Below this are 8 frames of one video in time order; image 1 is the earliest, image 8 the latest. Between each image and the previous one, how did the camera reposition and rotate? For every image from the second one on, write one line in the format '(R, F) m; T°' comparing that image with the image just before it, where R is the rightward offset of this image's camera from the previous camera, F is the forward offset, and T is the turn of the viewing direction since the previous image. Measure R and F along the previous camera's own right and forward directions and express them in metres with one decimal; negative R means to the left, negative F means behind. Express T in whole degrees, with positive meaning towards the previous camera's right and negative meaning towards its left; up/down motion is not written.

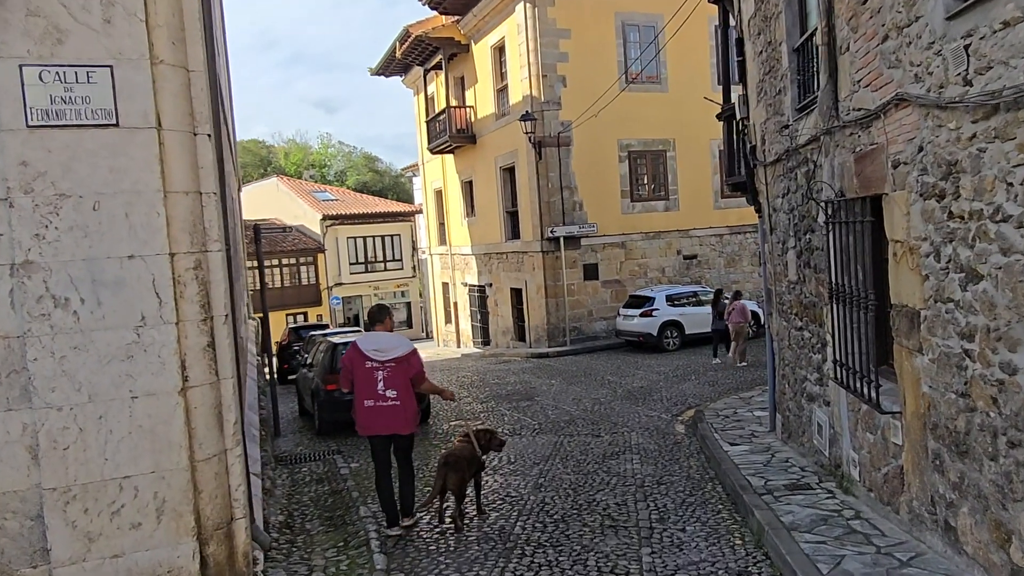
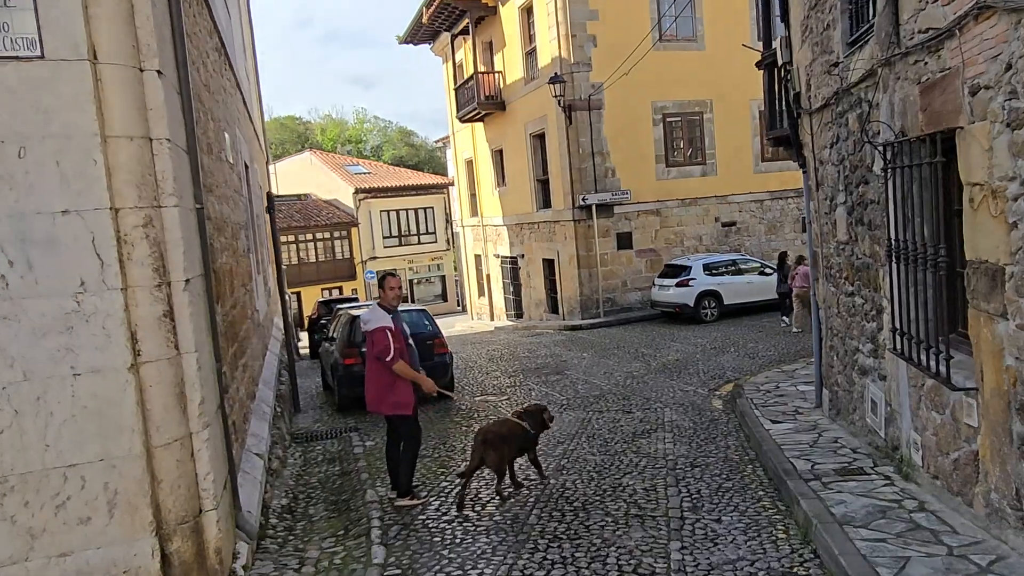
(+0.2, +0.5) m; -3°
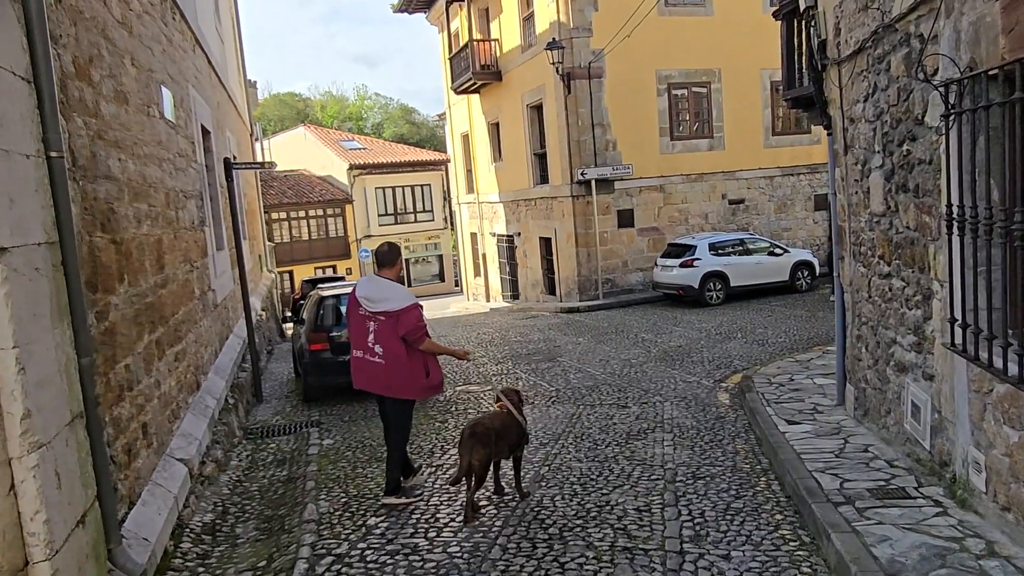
(+0.2, +0.9) m; 0°
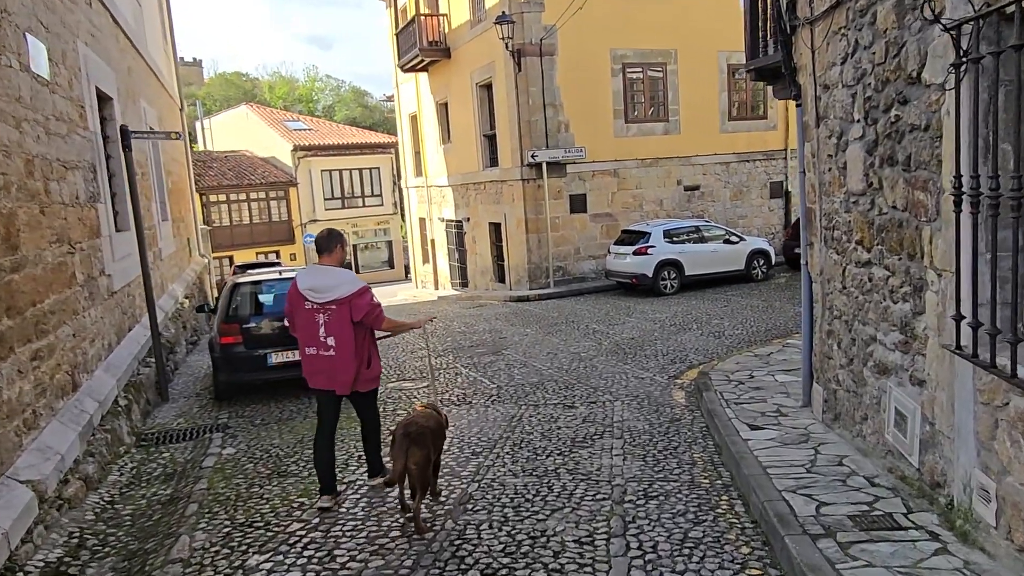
(+0.2, +0.8) m; +4°
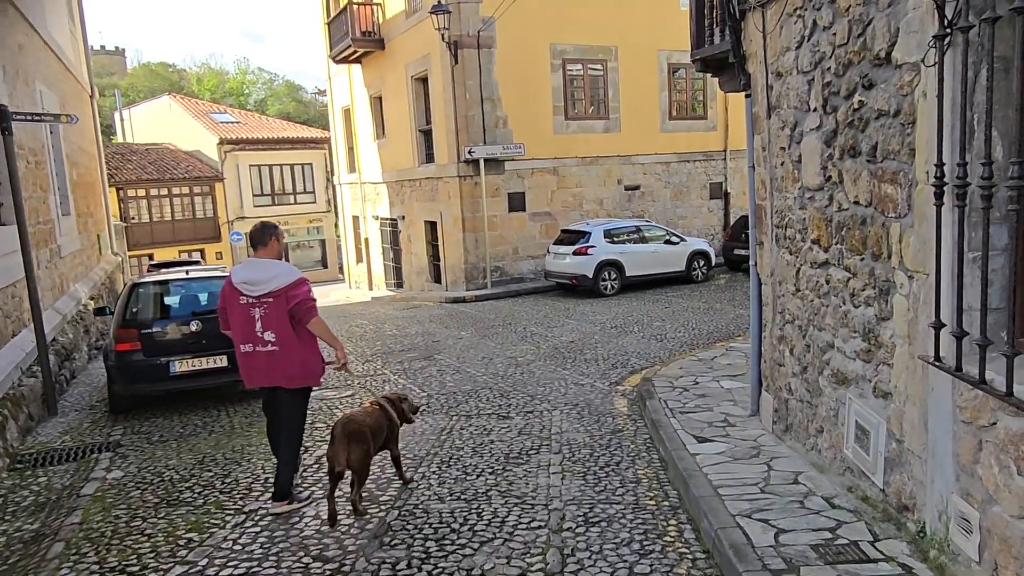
(+0.1, +0.5) m; +5°
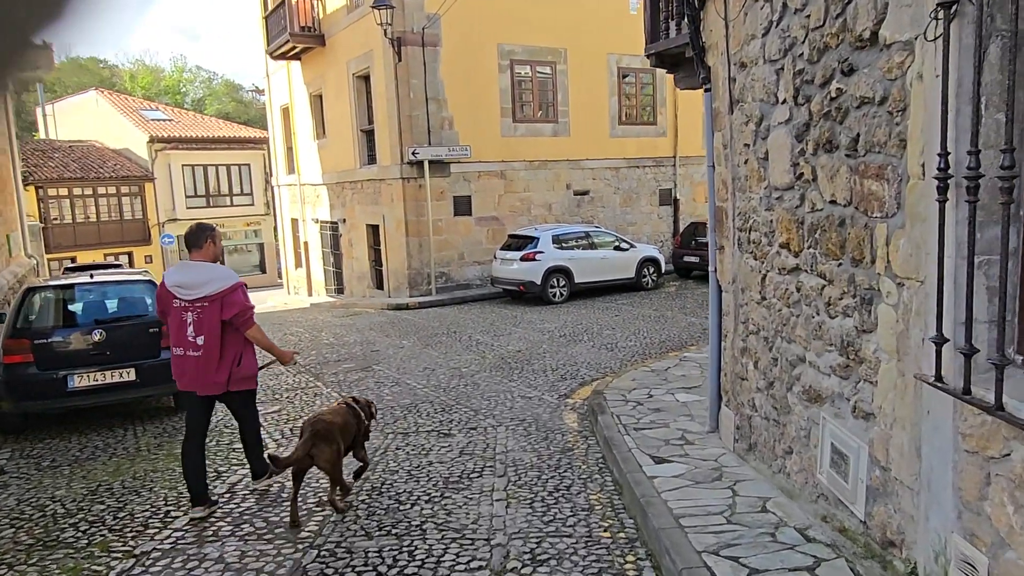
(0.0, +0.5) m; +4°
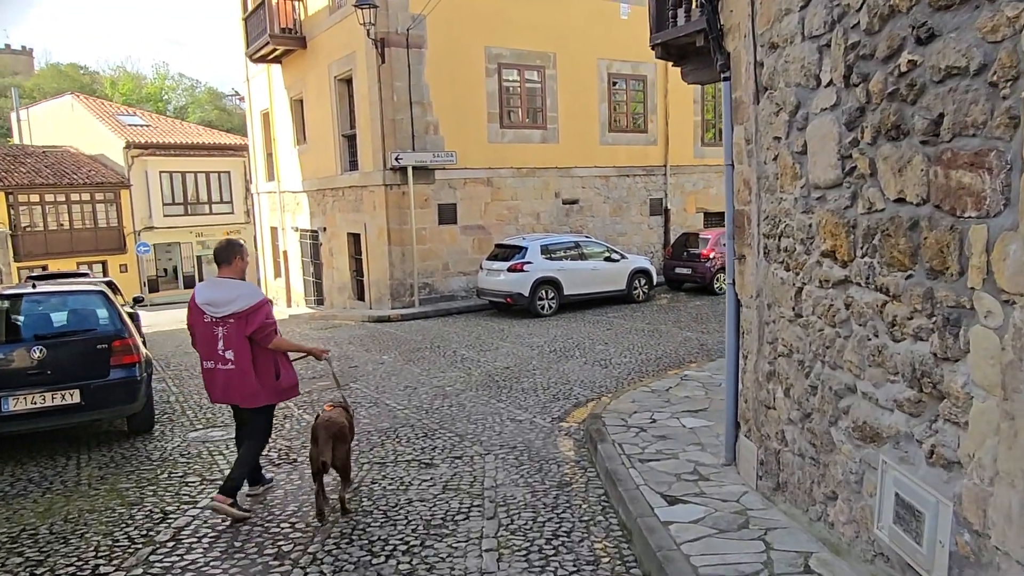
(0.0, +0.6) m; +1°
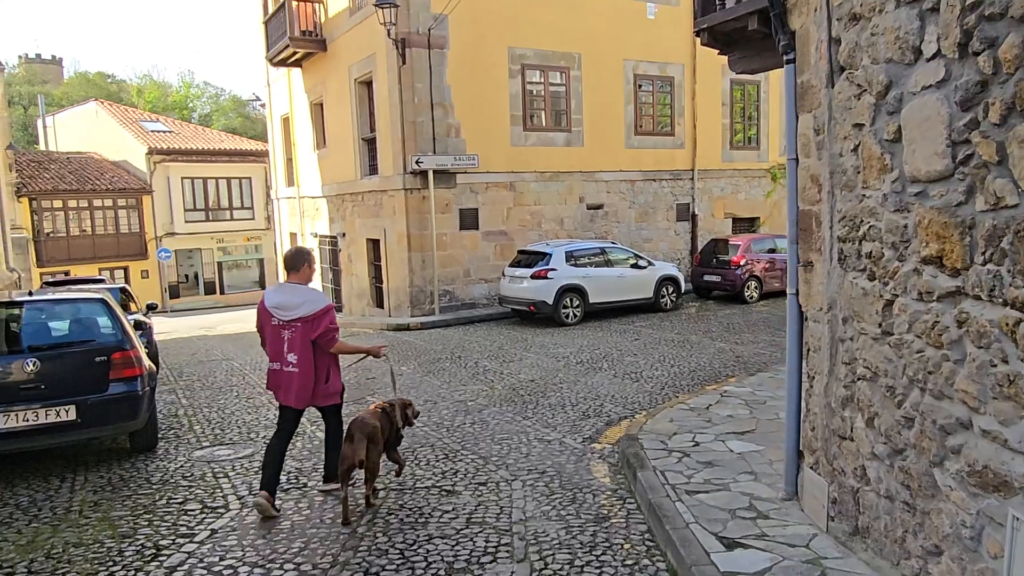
(-0.1, +0.5) m; -2°
